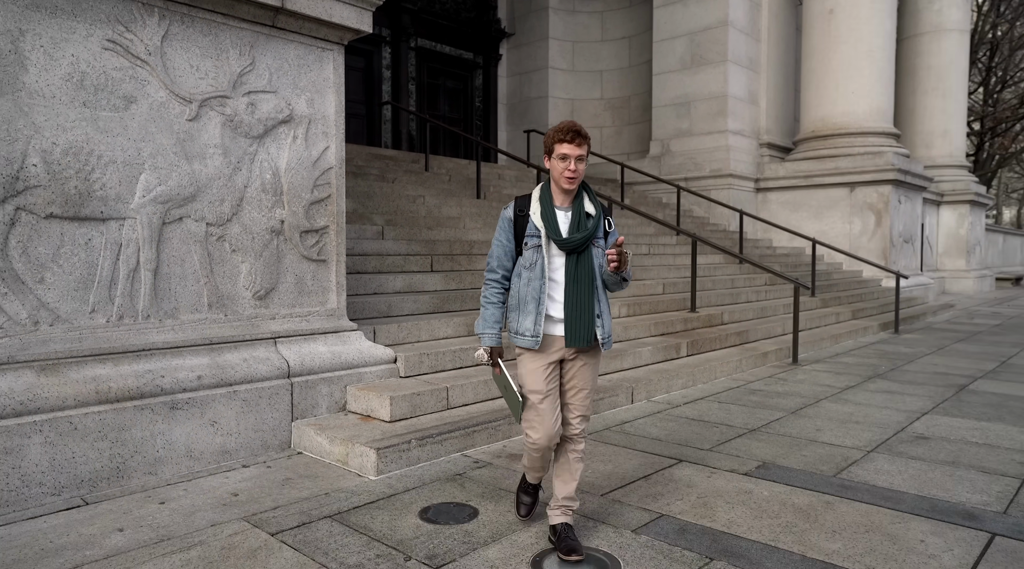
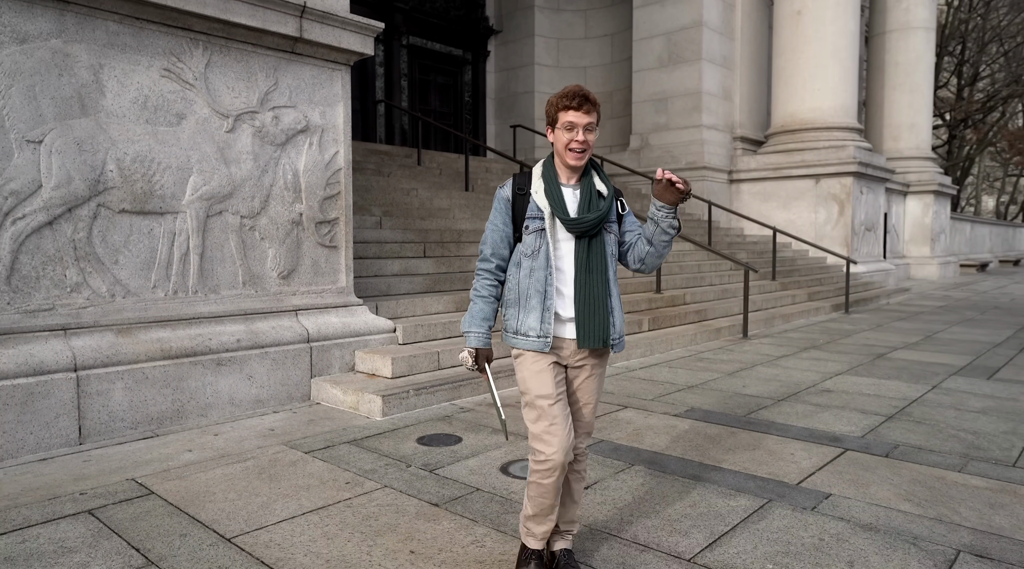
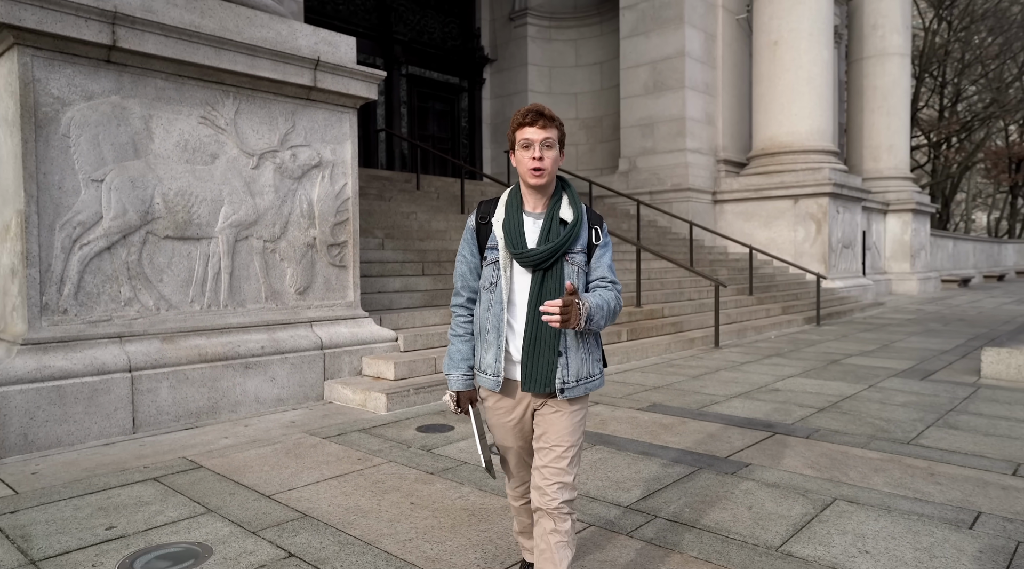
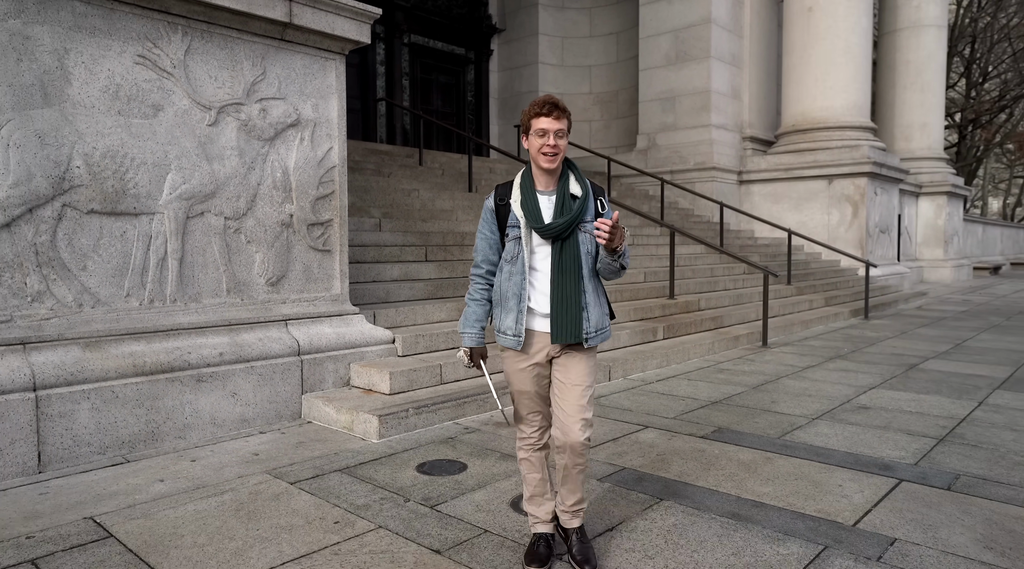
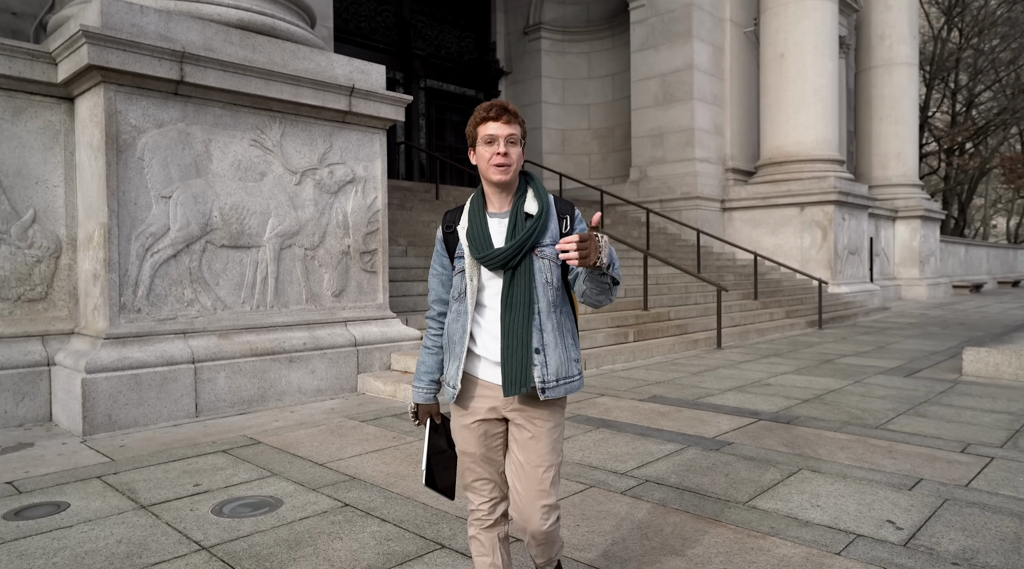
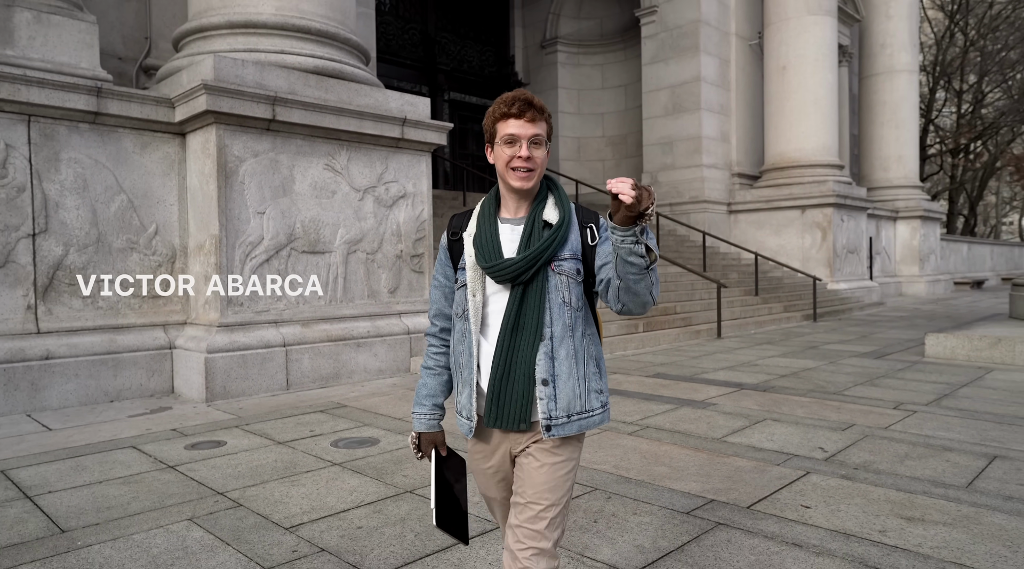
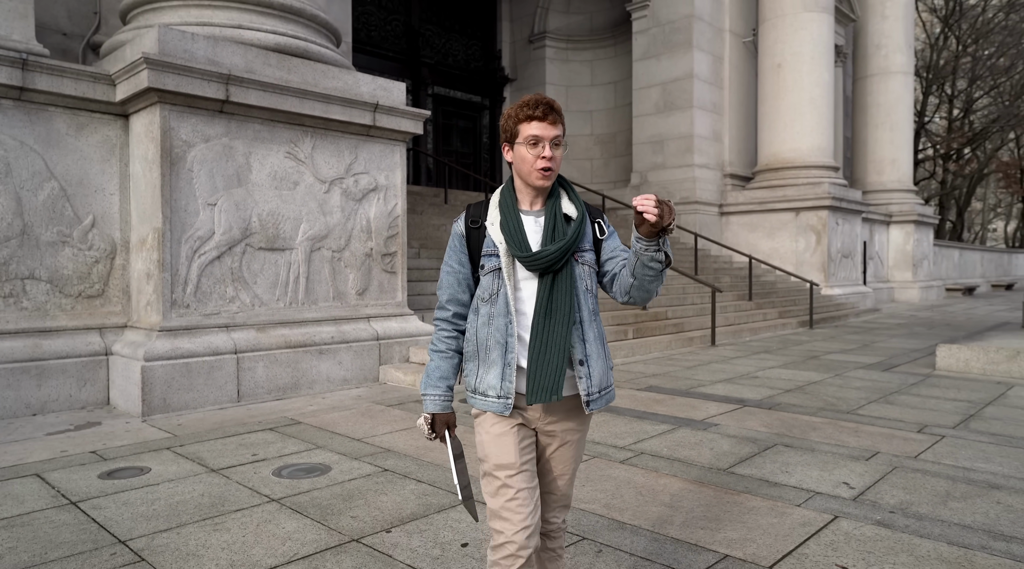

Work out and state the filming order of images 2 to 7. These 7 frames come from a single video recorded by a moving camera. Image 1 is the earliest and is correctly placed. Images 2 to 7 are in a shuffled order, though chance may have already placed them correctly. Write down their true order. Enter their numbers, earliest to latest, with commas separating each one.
4, 2, 3, 5, 7, 6
